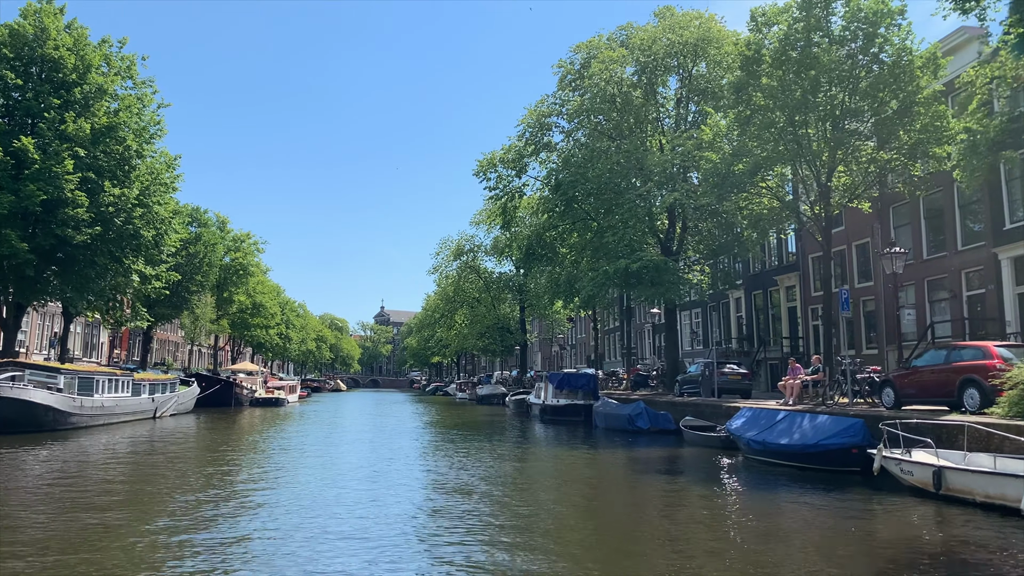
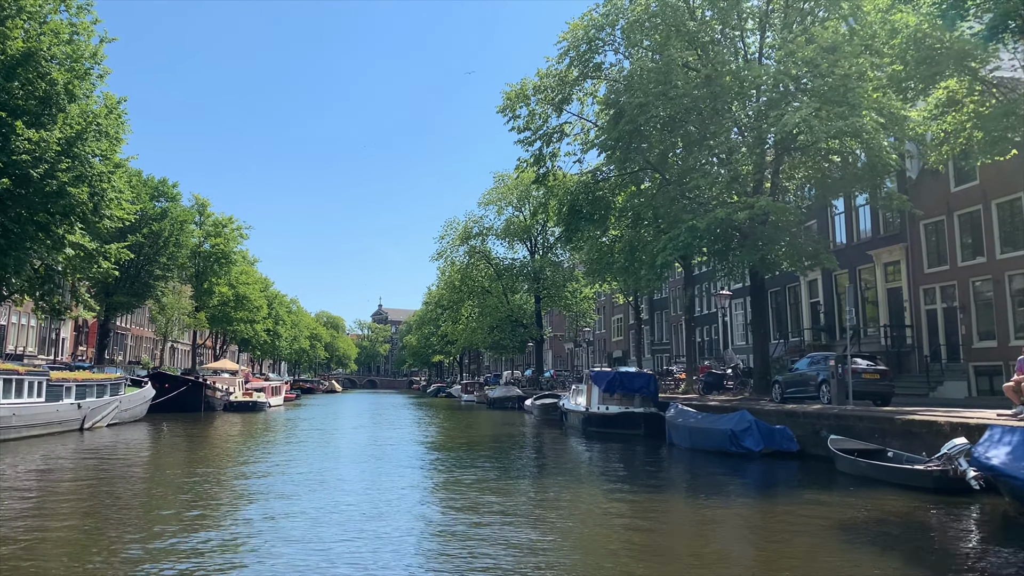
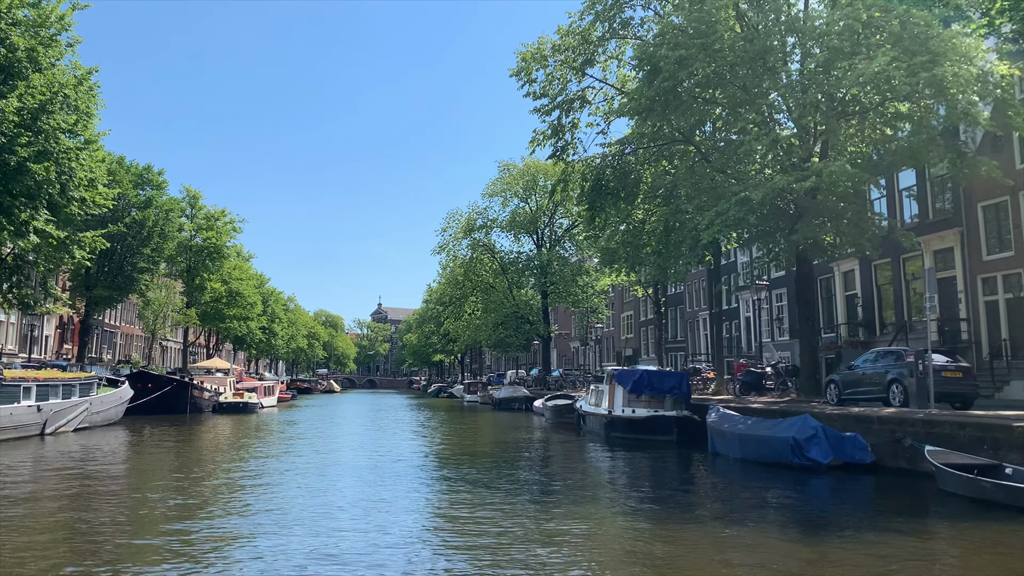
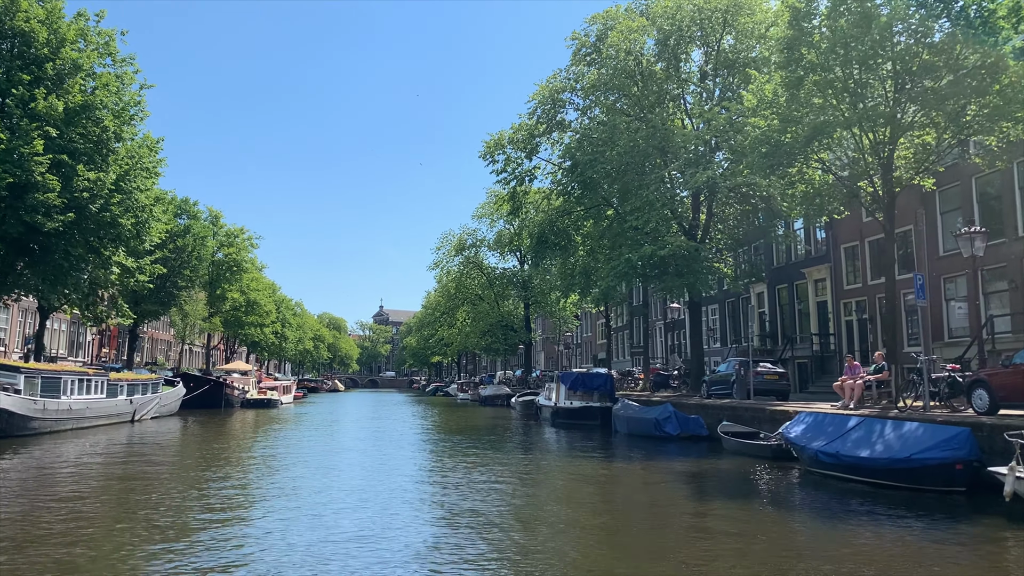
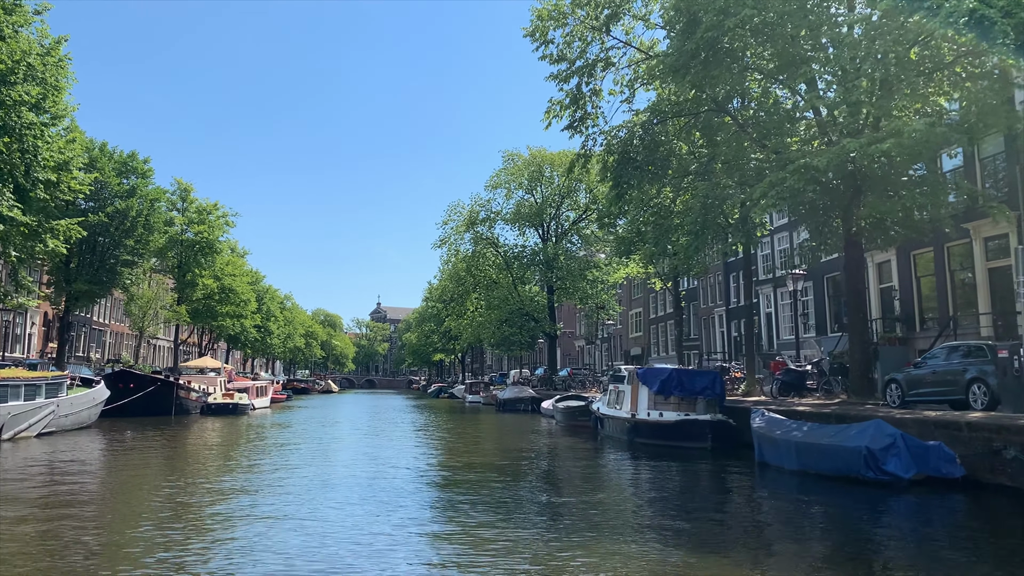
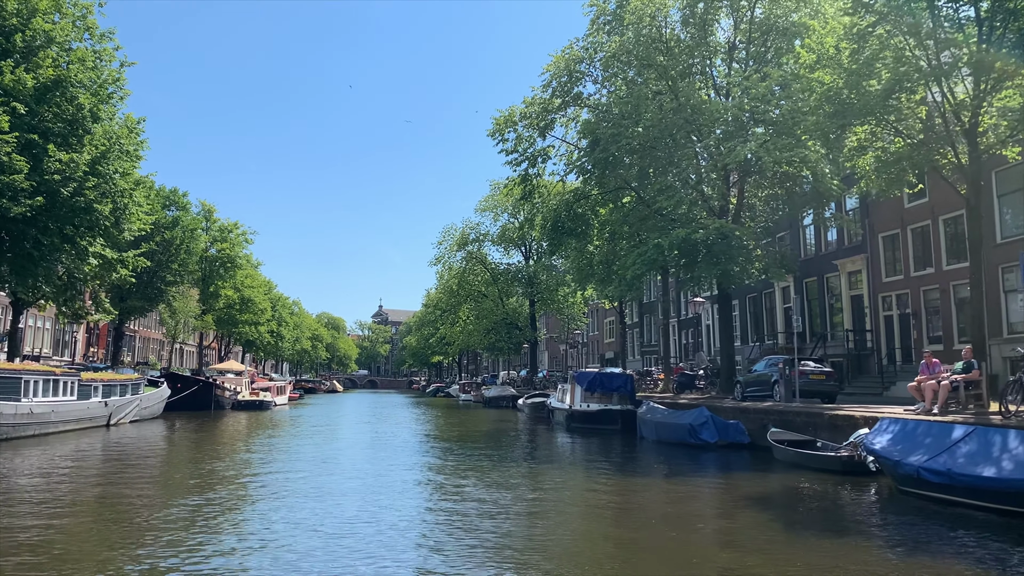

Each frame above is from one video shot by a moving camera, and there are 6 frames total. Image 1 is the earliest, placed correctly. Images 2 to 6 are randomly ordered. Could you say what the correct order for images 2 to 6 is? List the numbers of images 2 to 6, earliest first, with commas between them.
4, 6, 2, 3, 5
